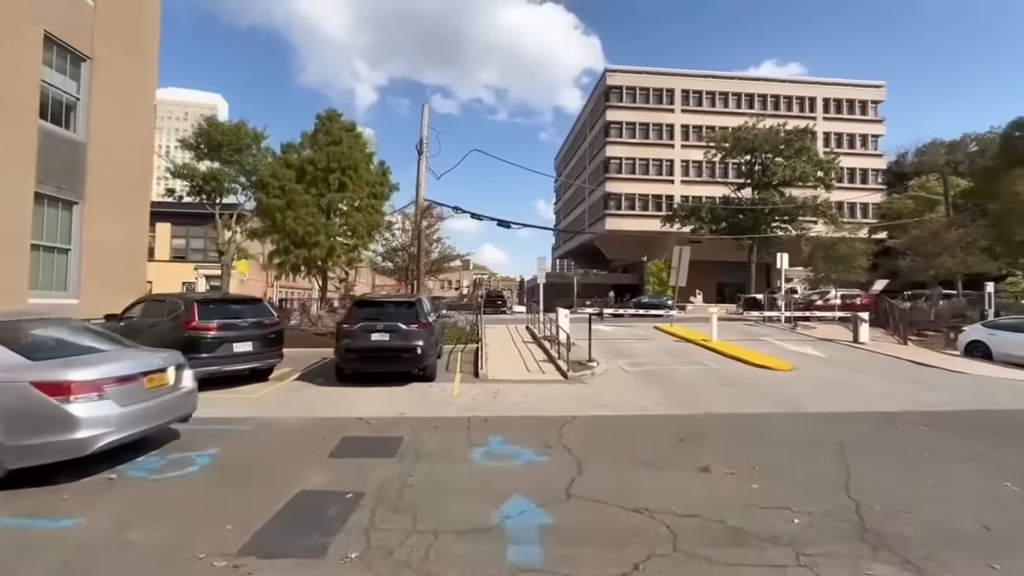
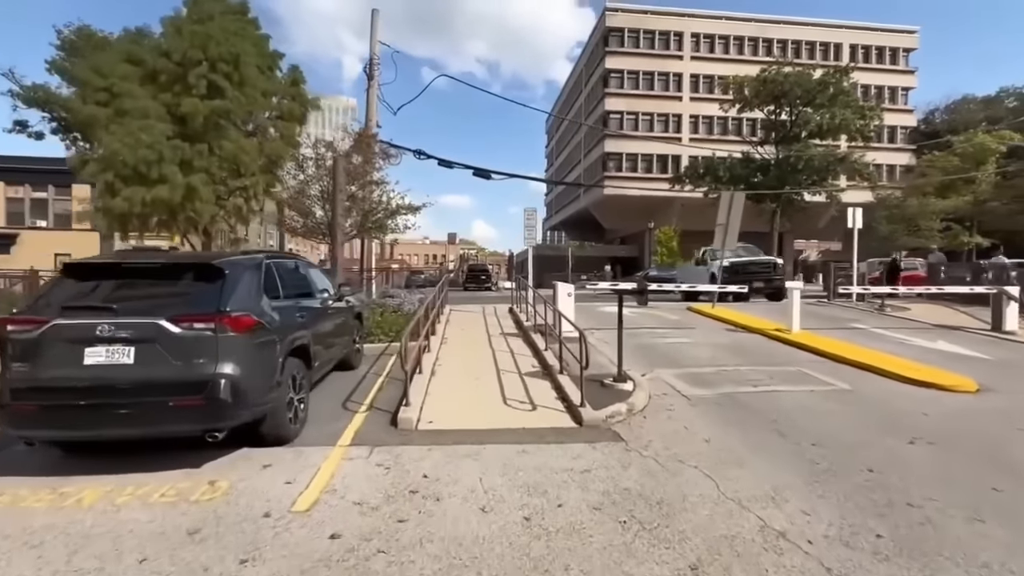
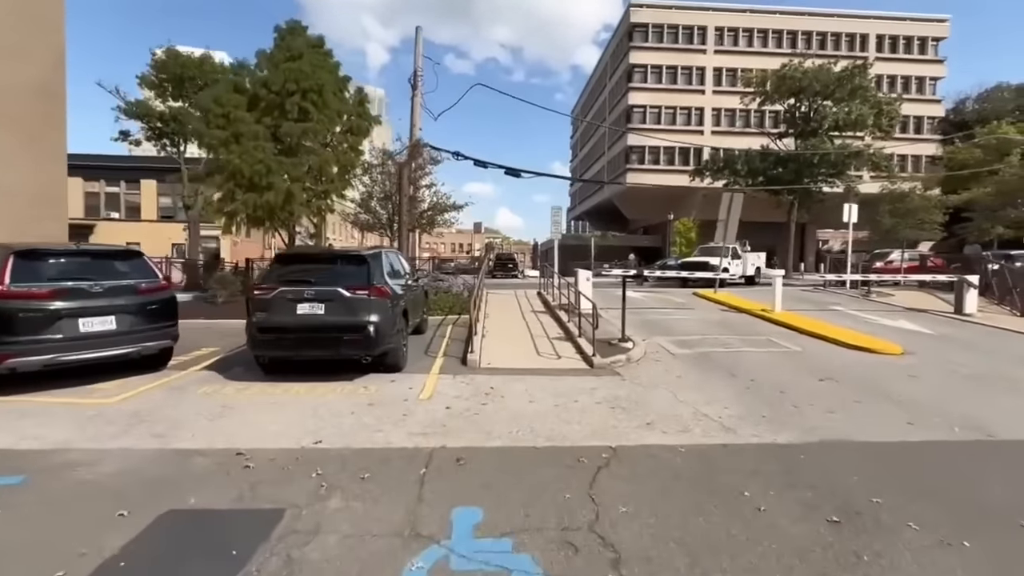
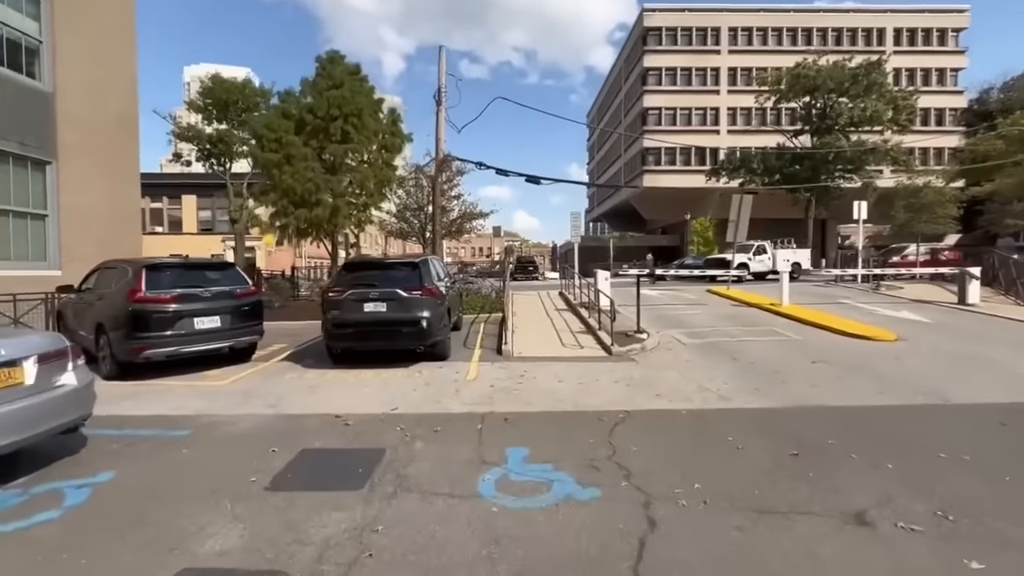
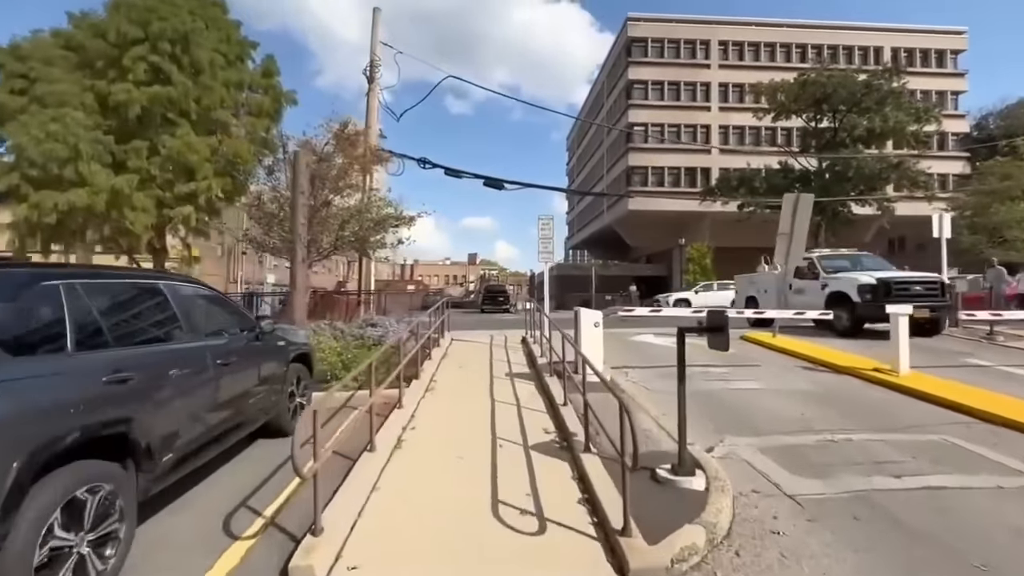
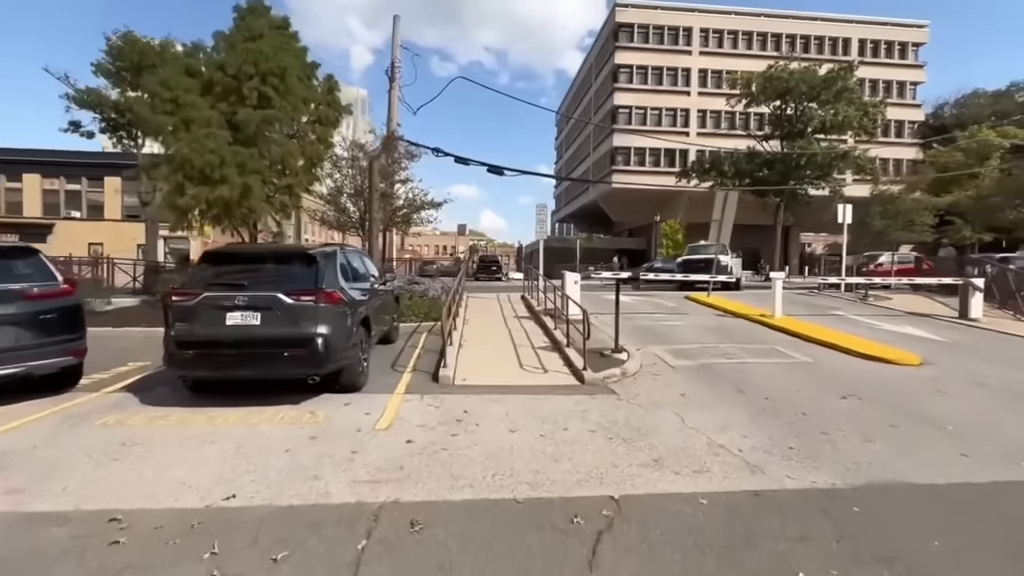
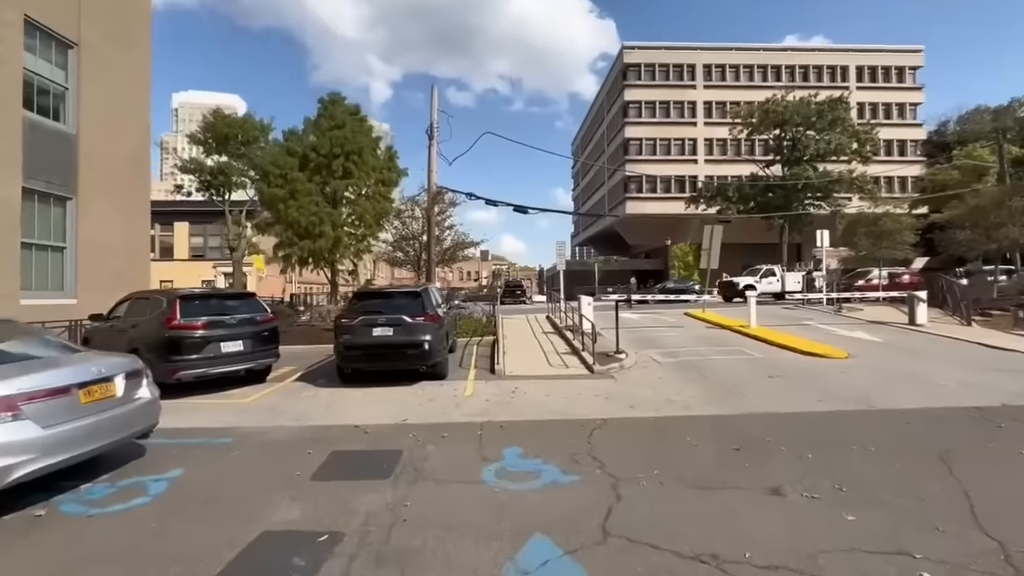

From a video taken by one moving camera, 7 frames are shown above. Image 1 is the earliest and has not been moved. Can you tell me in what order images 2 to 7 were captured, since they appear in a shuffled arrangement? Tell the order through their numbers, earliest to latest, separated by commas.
7, 4, 3, 6, 2, 5
